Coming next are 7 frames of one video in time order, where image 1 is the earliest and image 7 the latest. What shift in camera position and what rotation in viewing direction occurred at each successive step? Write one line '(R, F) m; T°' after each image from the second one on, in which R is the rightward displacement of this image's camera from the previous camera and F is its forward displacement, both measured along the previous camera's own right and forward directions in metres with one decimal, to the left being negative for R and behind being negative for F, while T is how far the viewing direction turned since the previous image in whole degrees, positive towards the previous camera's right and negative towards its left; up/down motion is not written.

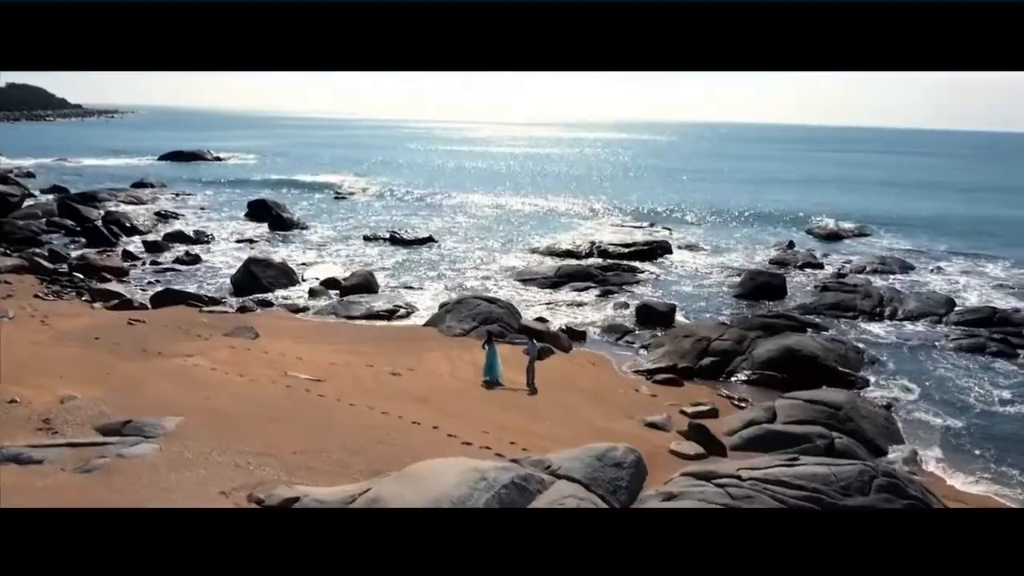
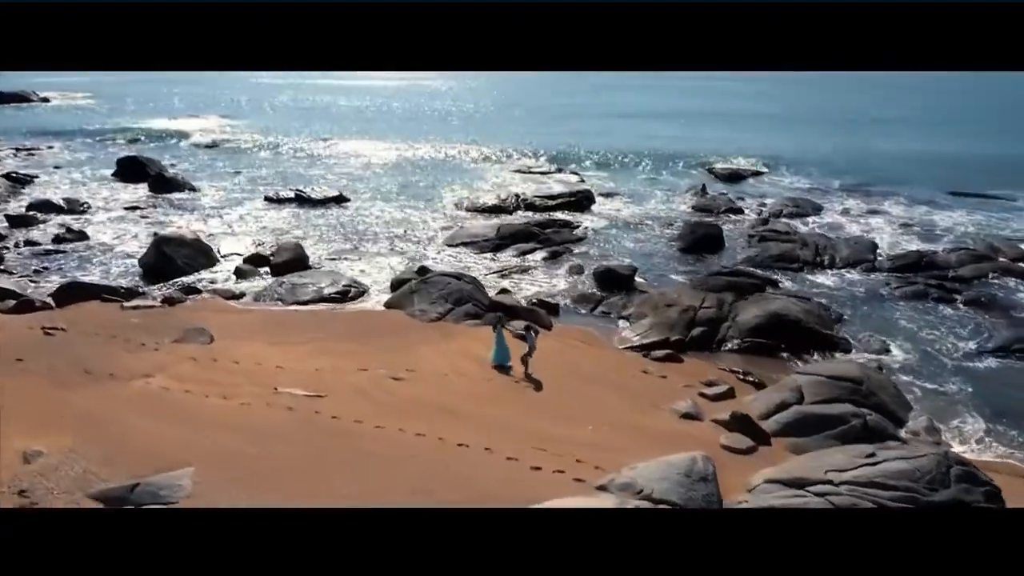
(-1.7, +0.9) m; +11°
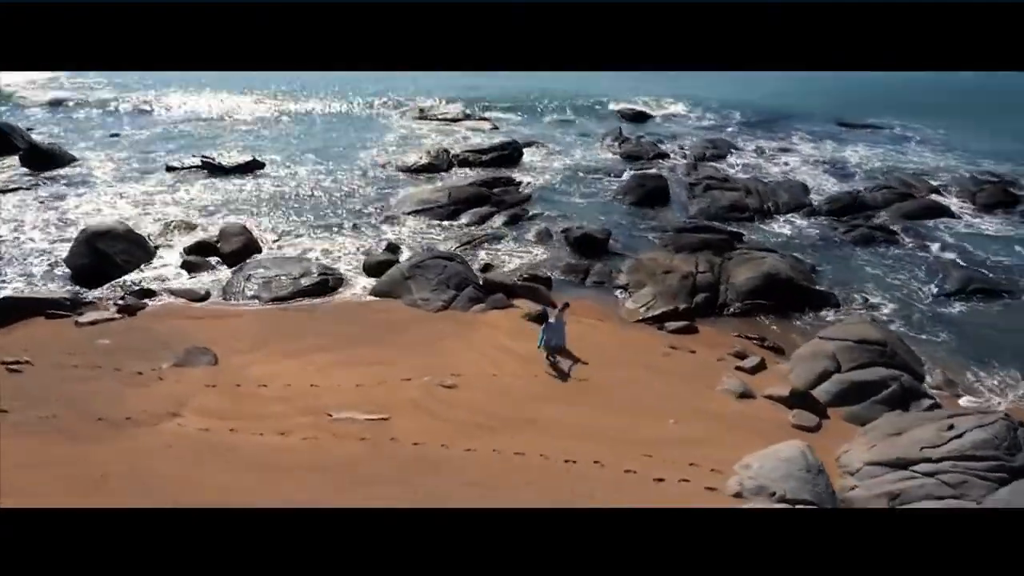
(-2.0, +0.6) m; +11°
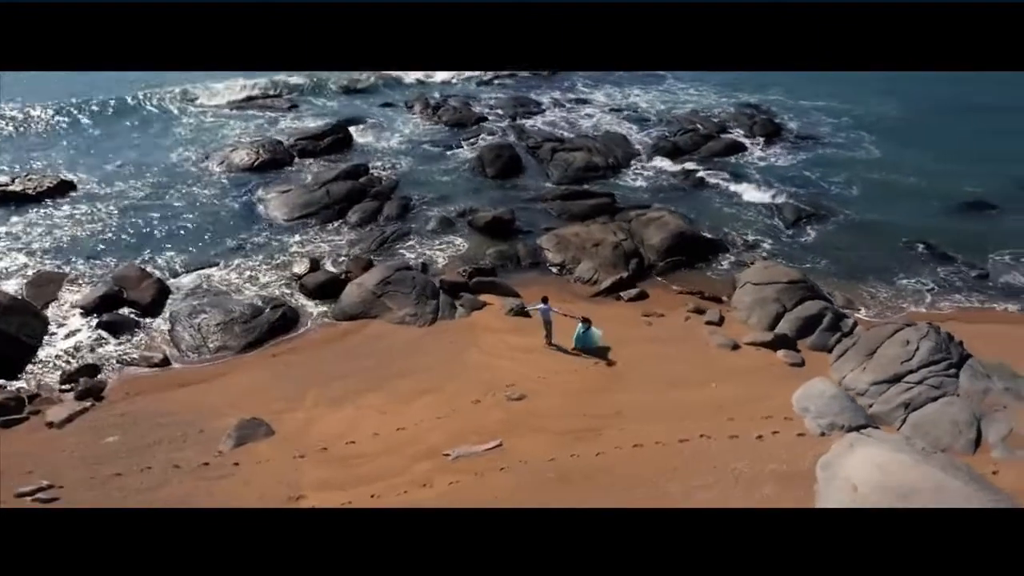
(-3.4, +0.1) m; +21°
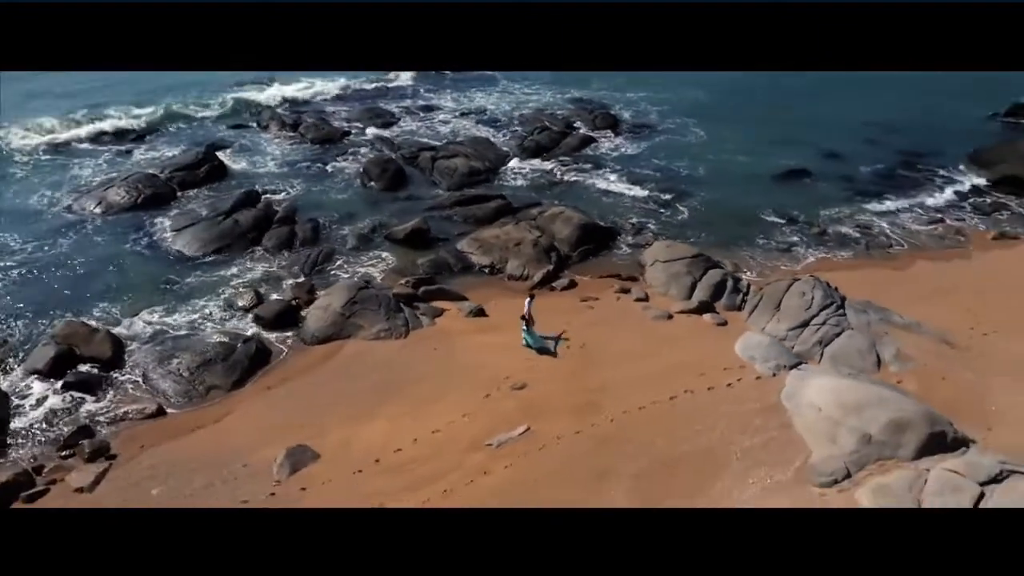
(-2.3, -0.8) m; +15°
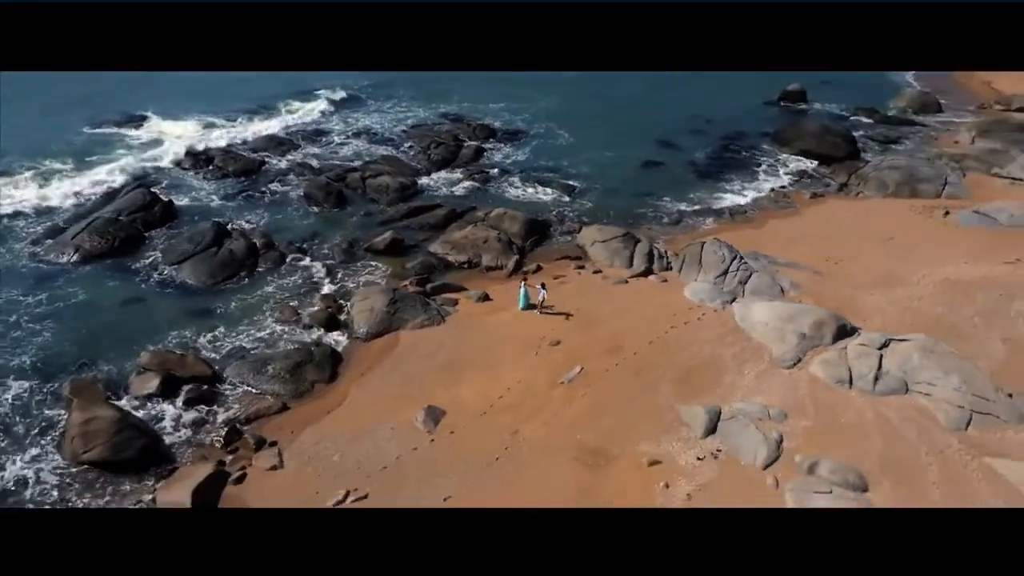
(-3.8, -2.6) m; +15°
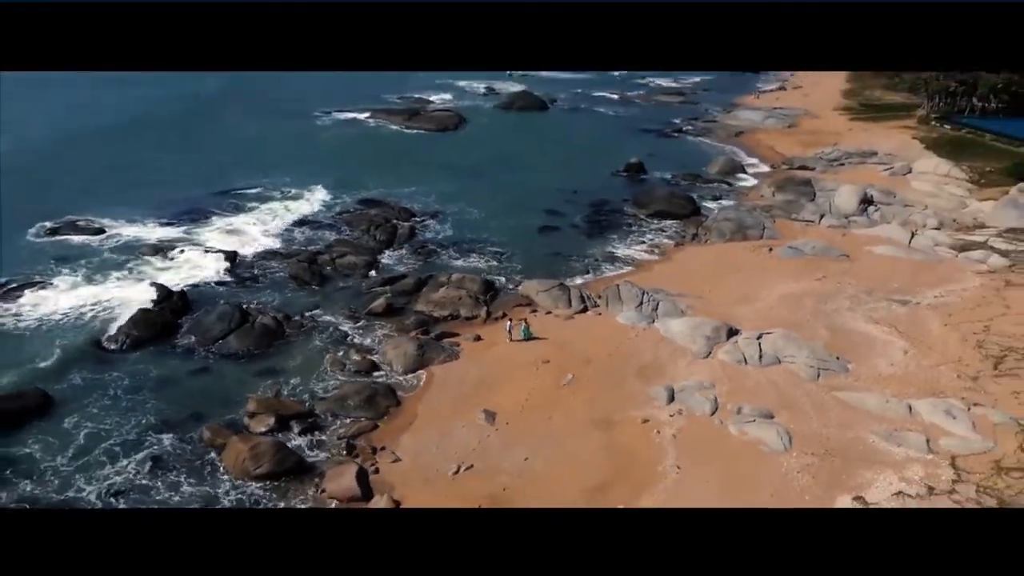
(-3.9, -4.7) m; +13°
